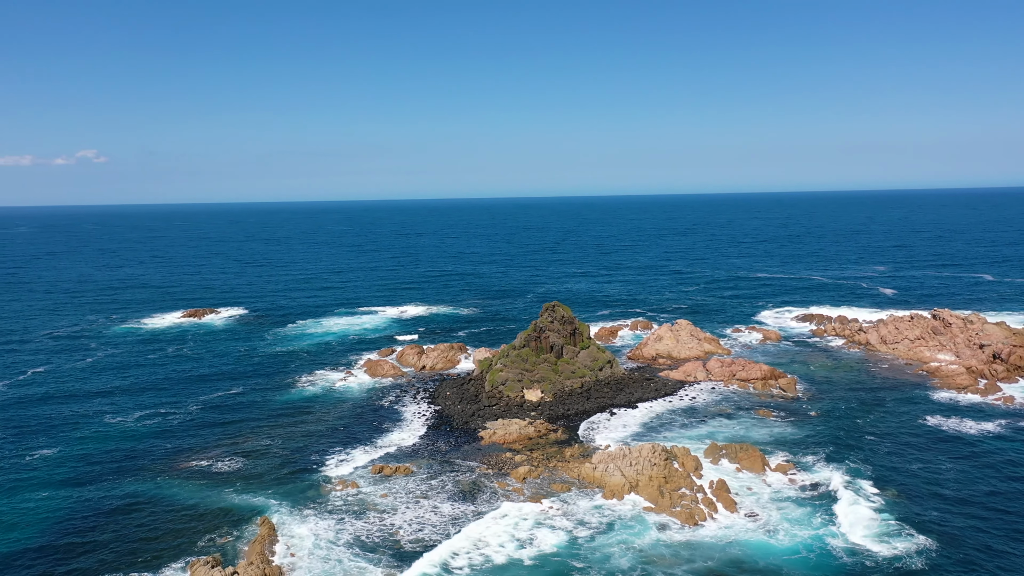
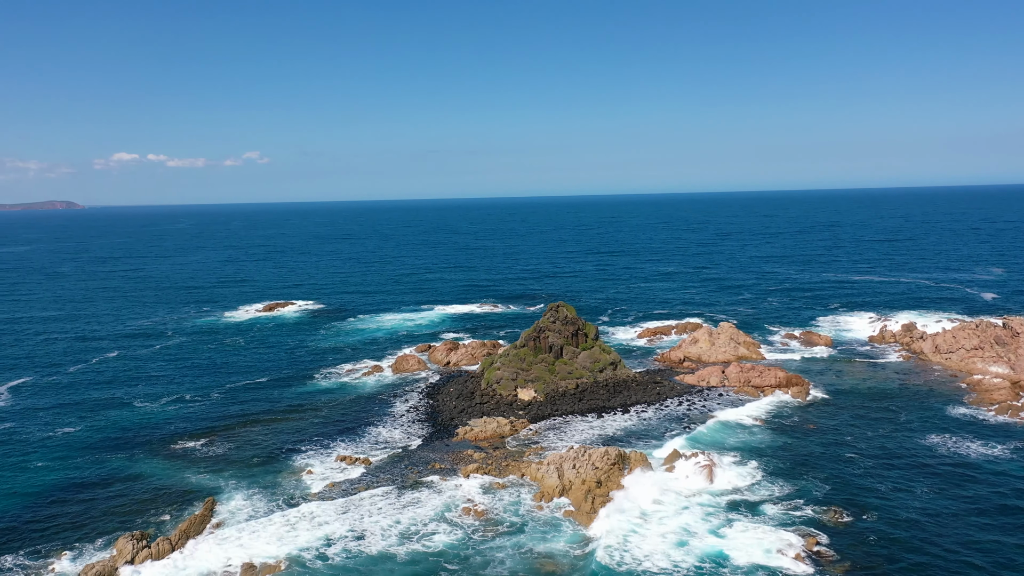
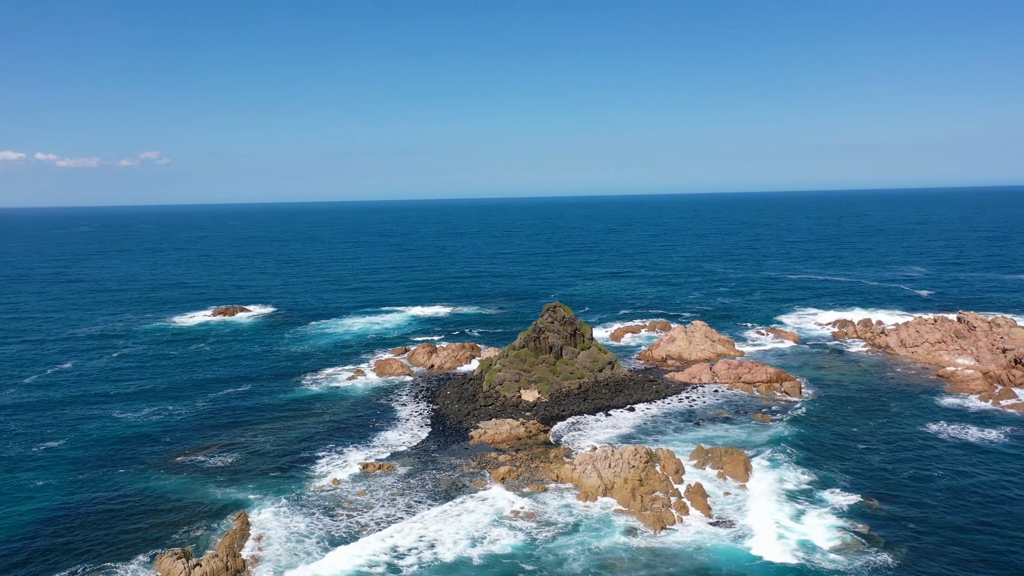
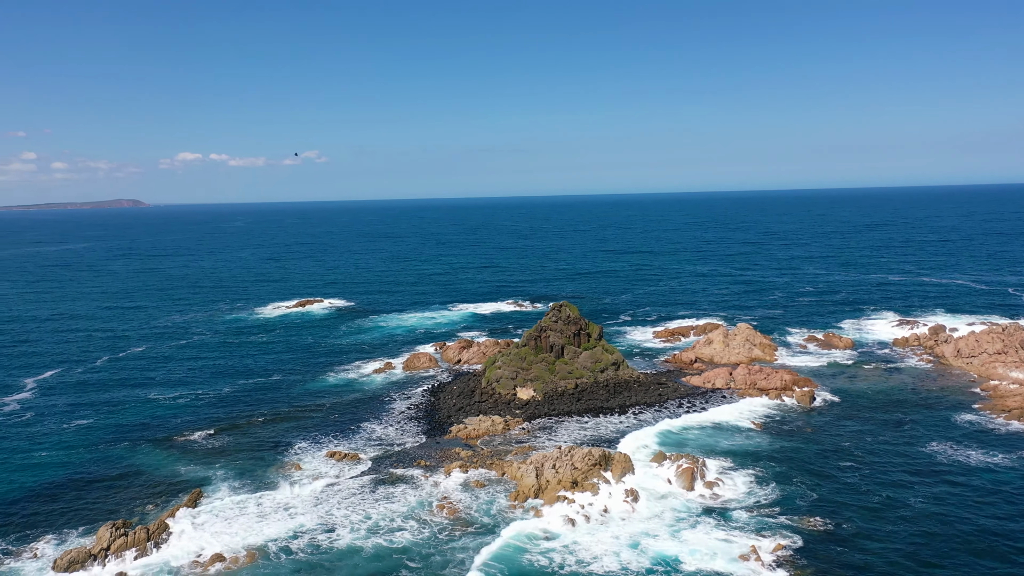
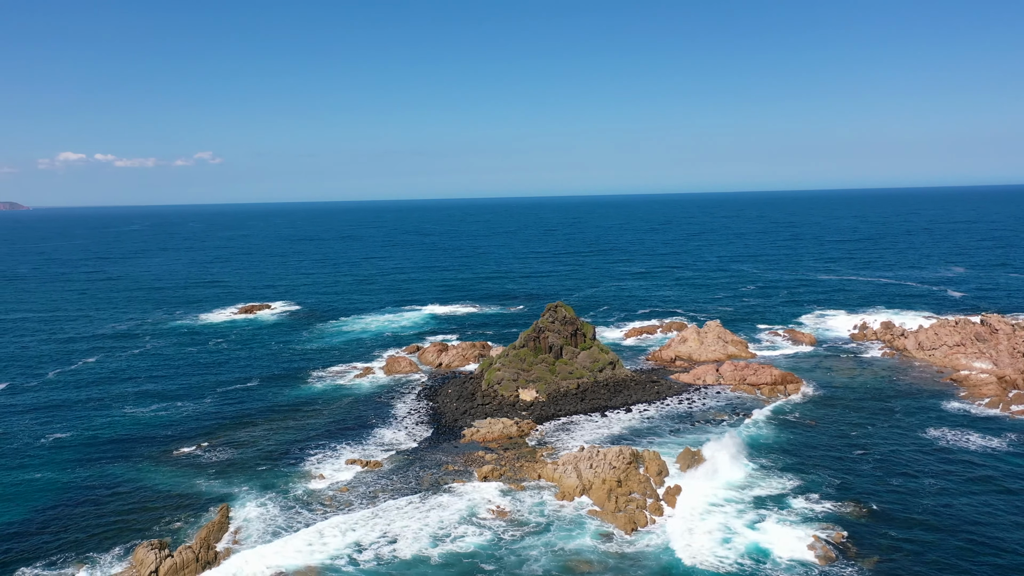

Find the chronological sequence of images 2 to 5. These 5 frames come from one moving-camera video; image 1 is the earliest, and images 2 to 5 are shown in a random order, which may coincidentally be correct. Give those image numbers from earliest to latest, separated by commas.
3, 5, 2, 4
